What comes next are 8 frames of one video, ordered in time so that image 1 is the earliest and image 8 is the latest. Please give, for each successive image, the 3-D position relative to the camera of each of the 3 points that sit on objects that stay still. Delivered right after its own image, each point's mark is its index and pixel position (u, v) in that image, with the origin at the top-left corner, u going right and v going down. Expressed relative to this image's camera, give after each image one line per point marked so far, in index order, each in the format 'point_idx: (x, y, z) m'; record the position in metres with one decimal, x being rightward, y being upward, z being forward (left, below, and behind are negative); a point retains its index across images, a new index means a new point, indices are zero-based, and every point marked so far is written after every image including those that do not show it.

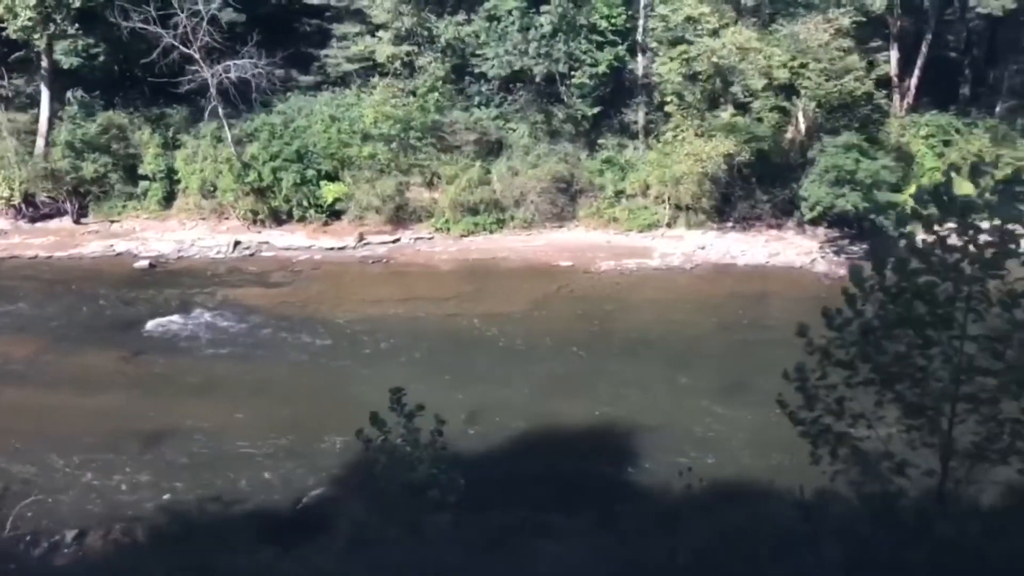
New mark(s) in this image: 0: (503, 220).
0: (-0.2, +1.5, +19.0) m
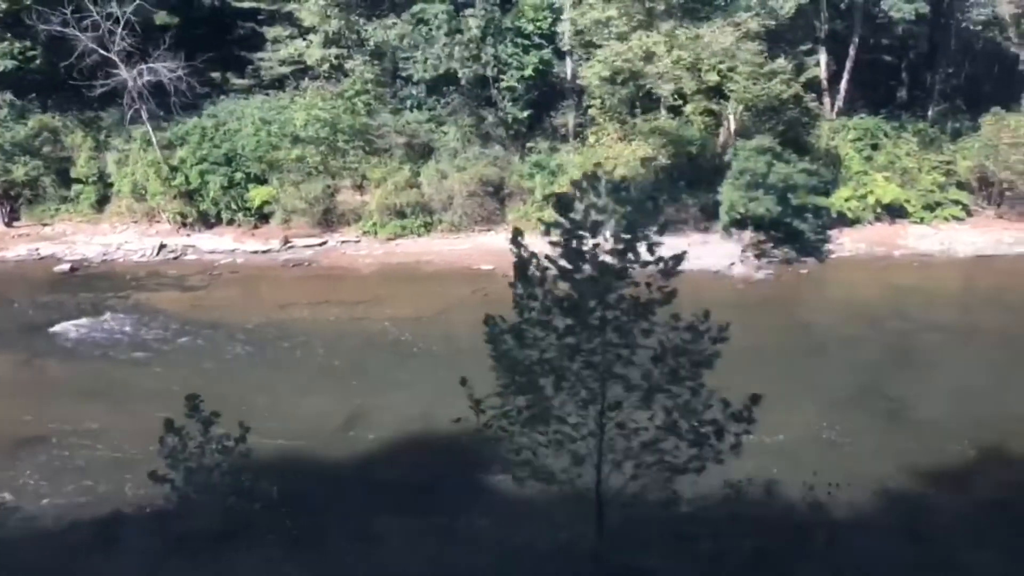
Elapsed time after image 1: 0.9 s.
0: (-1.8, +1.4, +19.0) m
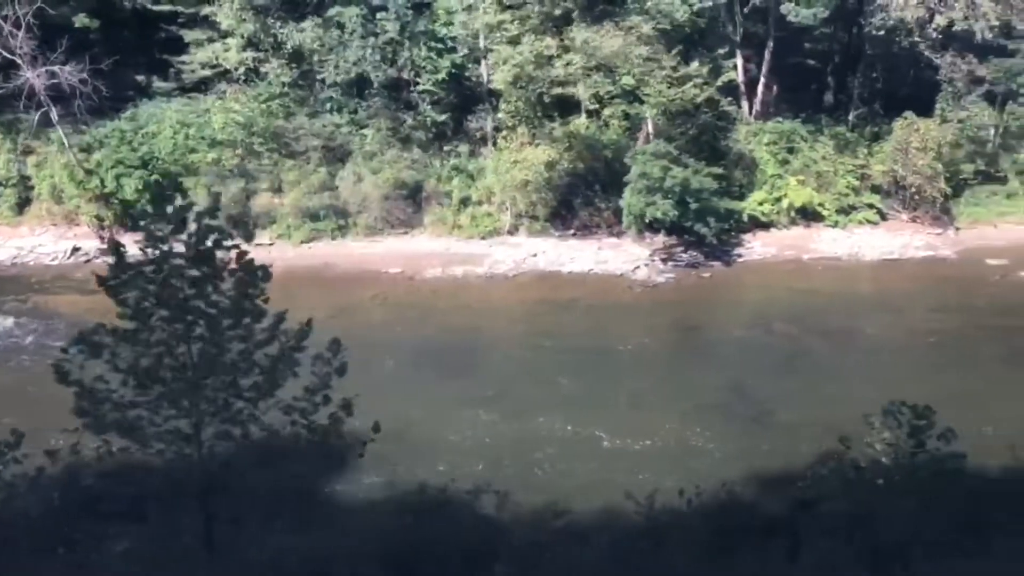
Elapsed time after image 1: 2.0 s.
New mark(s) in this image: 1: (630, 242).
0: (-3.6, +1.3, +19.0) m
1: (+2.4, +0.9, +18.2) m
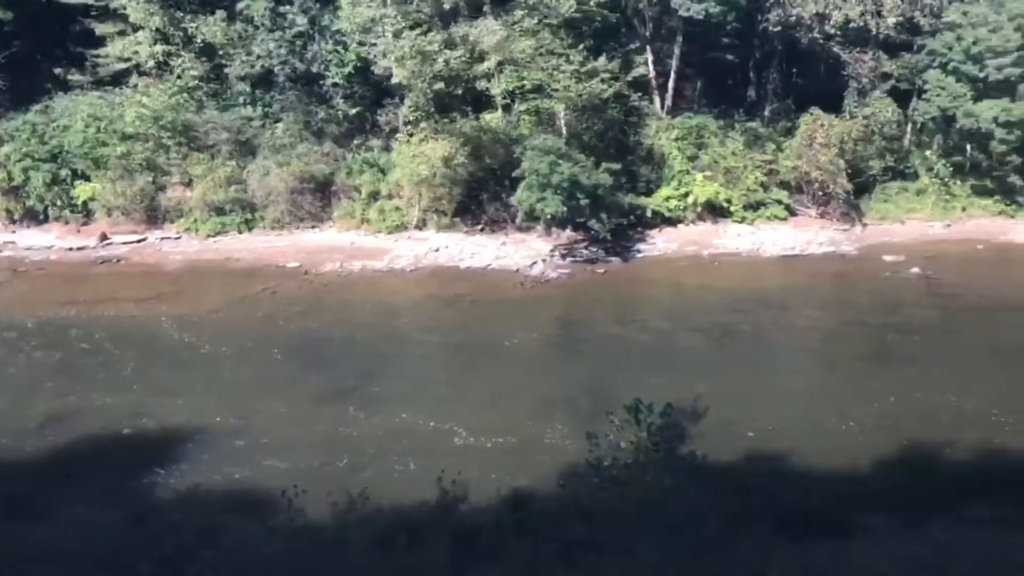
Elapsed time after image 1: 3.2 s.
0: (-5.5, +1.4, +18.9) m
1: (+0.5, +1.0, +18.1) m
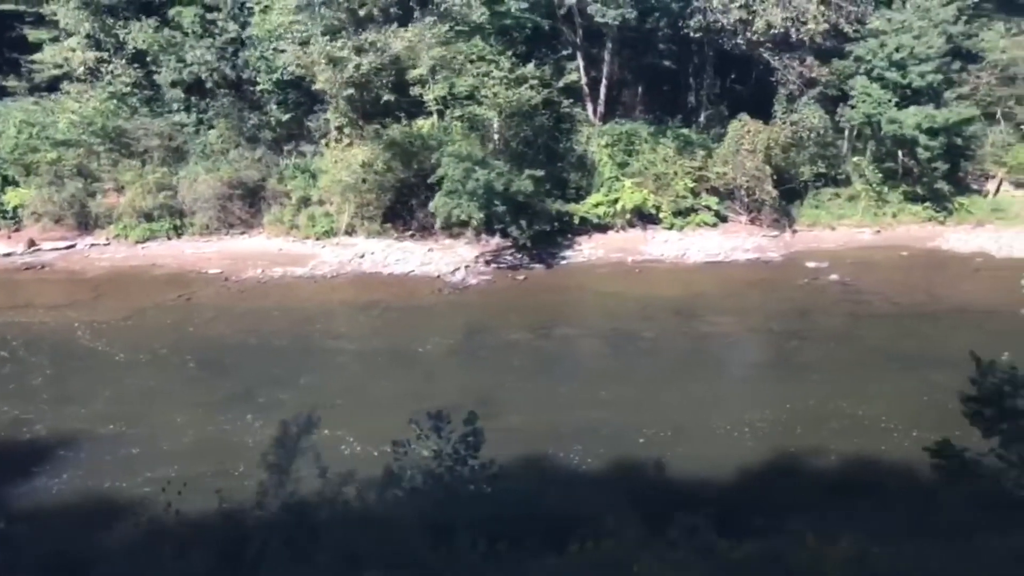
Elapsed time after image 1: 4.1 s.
0: (-7.0, +1.3, +18.9) m
1: (-1.0, +0.9, +18.1) m
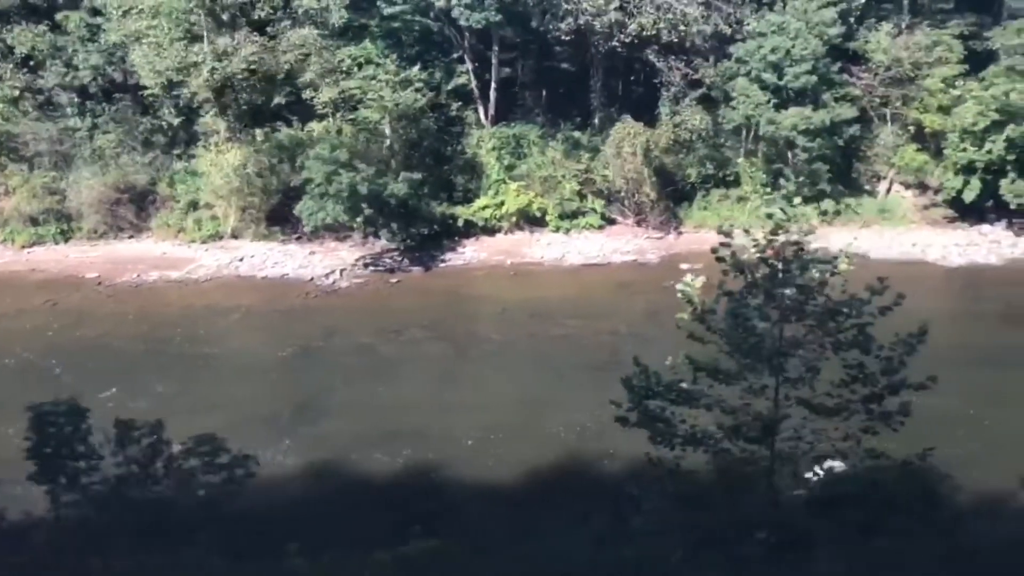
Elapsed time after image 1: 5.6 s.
0: (-9.4, +1.2, +18.9) m
1: (-3.4, +0.8, +18.1) m
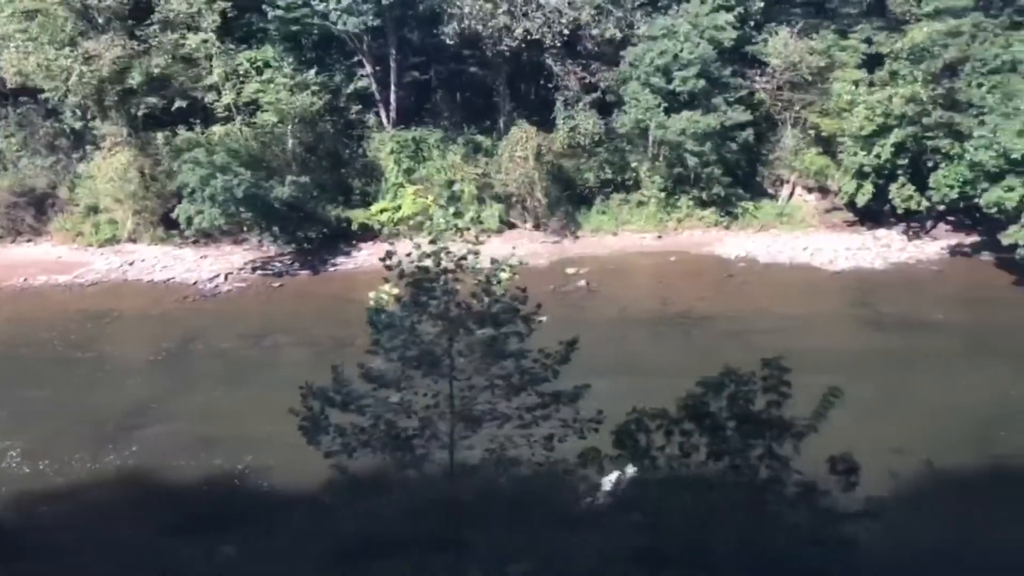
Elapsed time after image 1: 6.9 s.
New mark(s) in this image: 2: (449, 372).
0: (-11.6, +1.1, +18.8) m
1: (-5.6, +0.8, +18.1) m
2: (-0.4, -0.5, +5.6) m
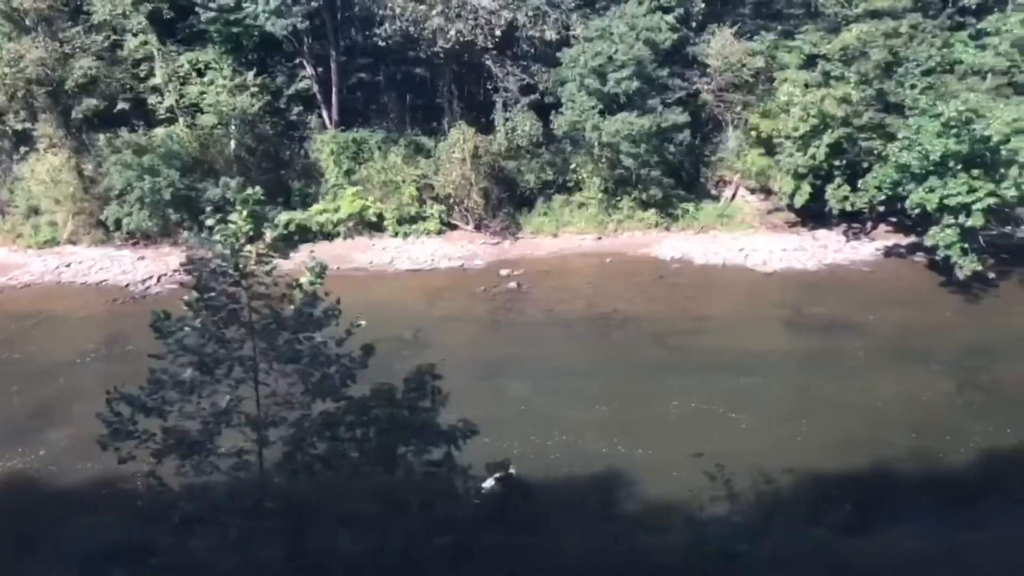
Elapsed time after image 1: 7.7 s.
0: (-12.9, +1.1, +18.8) m
1: (-6.8, +0.7, +18.1) m
2: (-1.6, -0.6, +5.6) m
